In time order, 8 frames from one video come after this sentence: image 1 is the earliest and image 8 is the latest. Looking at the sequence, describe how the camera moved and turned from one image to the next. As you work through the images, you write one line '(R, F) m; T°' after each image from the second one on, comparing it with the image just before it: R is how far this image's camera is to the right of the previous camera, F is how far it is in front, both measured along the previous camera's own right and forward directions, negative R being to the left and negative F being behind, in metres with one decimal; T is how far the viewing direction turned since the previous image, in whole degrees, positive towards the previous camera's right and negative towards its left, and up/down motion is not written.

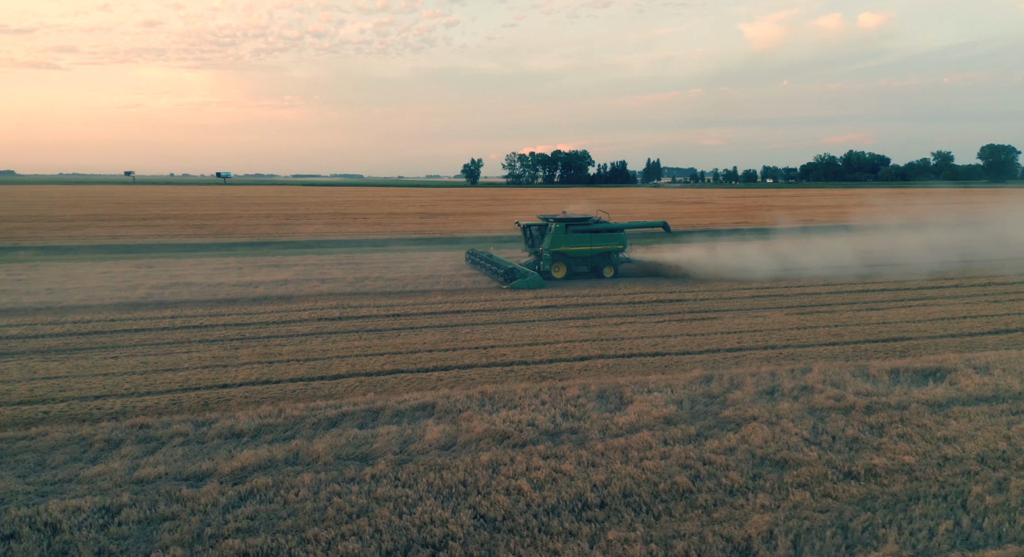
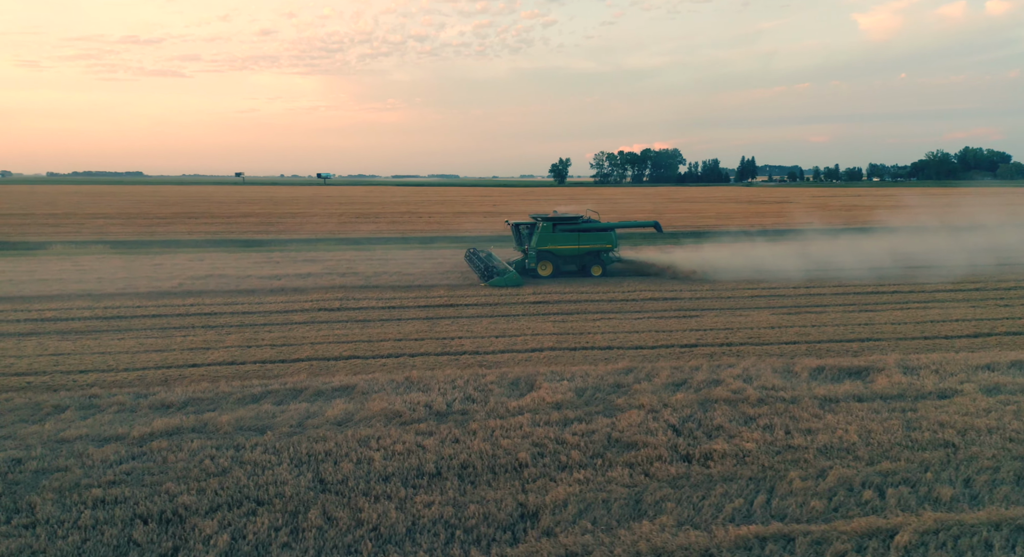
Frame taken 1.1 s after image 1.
(+2.2, -0.4) m; -6°
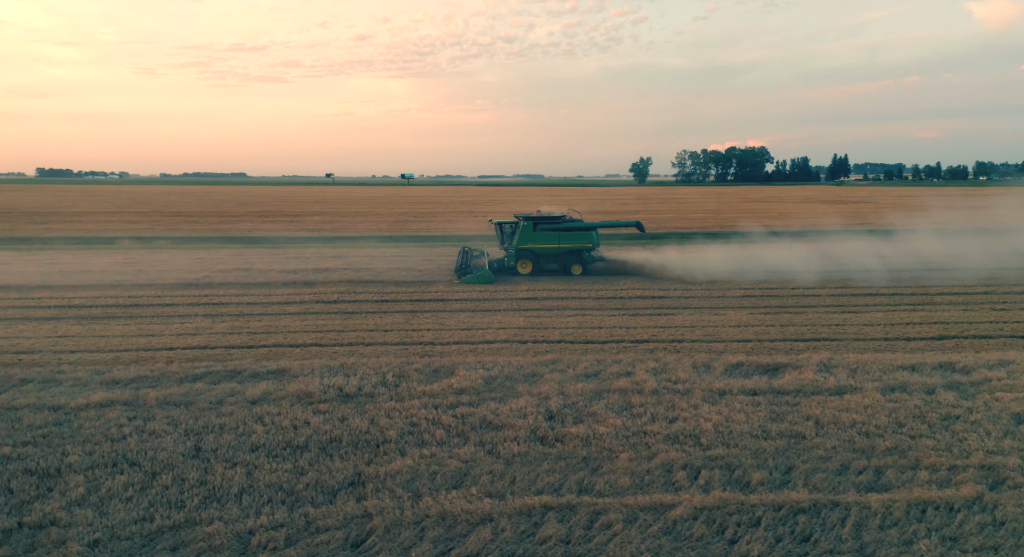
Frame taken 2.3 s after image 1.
(+2.1, -0.4) m; -5°
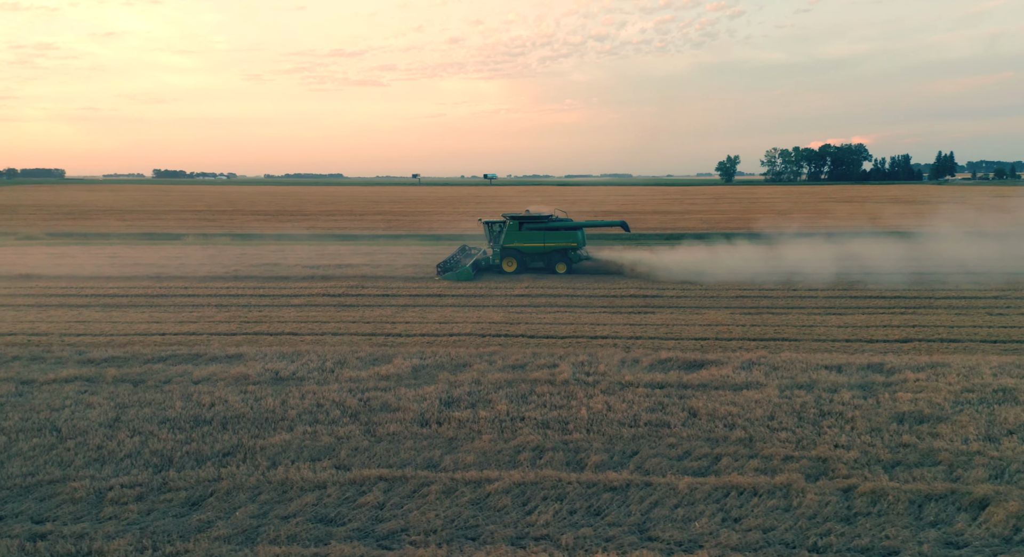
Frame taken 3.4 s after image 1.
(+2.0, -0.4) m; -5°
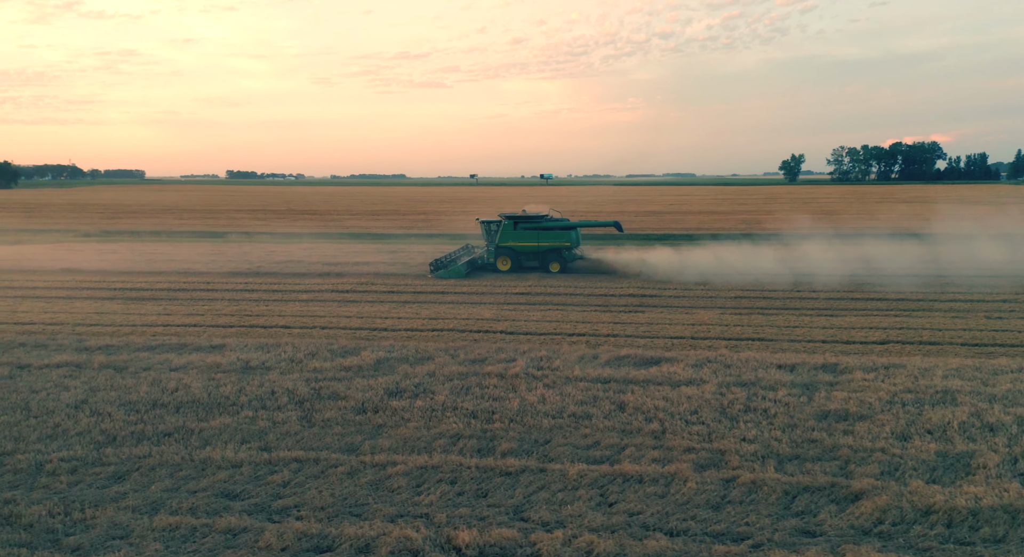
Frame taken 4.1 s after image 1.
(+1.3, -0.3) m; -4°
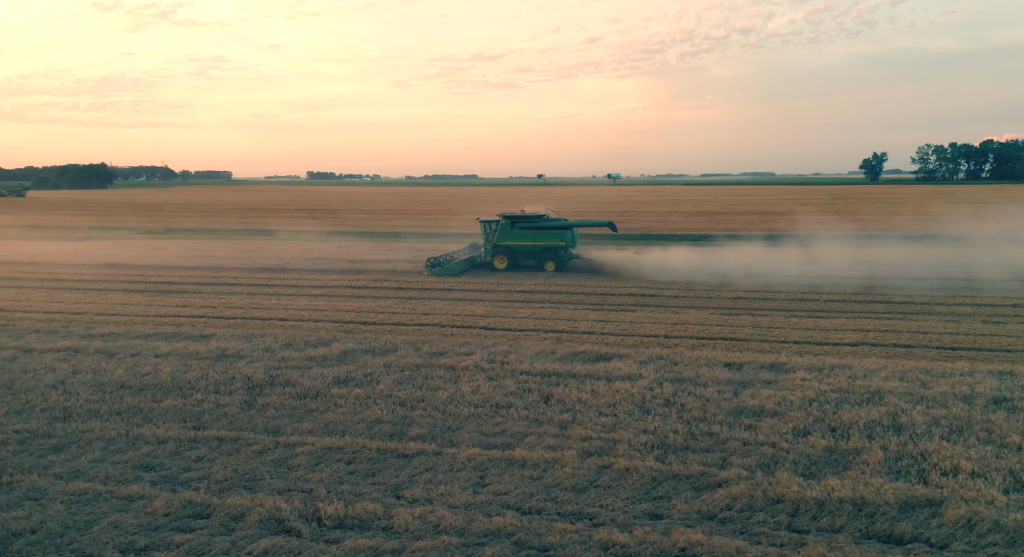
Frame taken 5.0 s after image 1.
(+1.5, -0.3) m; -4°
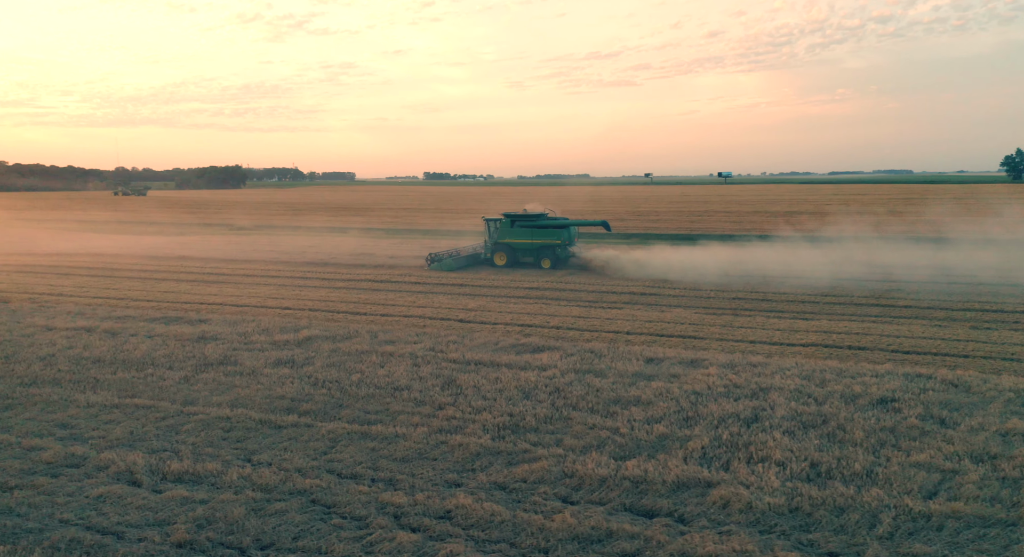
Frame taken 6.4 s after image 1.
(+2.3, -0.5) m; -7°
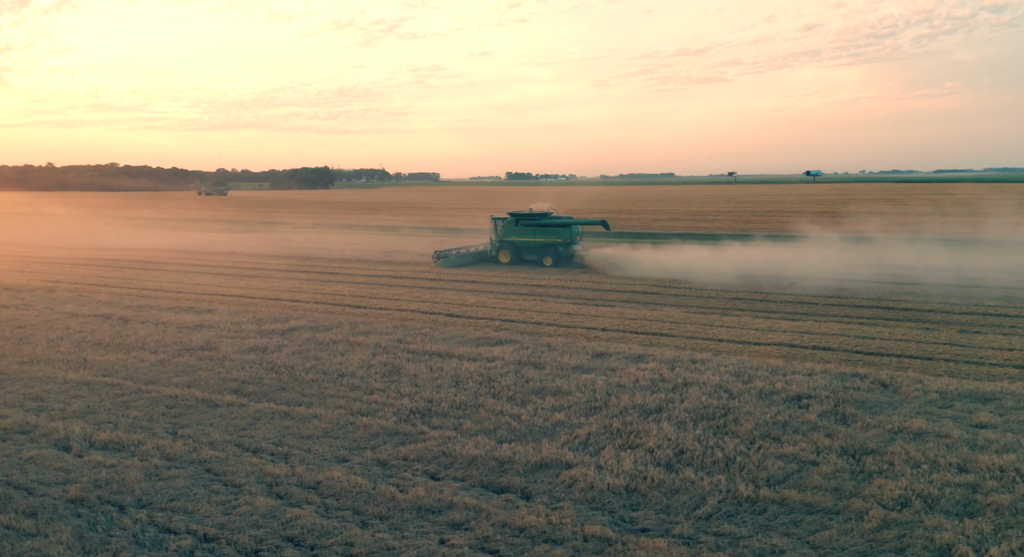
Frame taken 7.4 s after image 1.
(+1.7, -0.4) m; -5°
